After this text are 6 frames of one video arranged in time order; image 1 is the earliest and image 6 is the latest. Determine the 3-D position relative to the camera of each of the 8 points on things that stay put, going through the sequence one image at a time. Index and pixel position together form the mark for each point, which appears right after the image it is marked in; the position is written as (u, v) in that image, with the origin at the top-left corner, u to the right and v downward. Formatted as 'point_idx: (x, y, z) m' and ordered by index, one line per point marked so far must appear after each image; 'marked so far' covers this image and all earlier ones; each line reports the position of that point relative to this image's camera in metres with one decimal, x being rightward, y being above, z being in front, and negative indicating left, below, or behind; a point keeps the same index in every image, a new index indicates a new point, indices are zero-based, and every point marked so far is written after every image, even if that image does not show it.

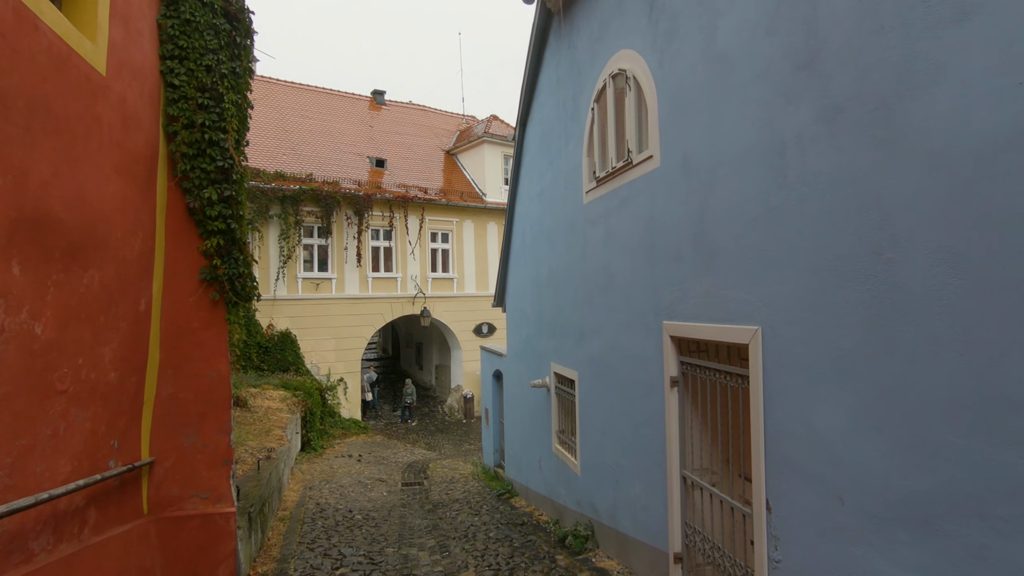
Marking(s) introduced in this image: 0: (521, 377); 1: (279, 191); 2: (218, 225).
0: (+0.1, -1.5, +9.7) m
1: (-7.7, +3.2, +19.4) m
2: (-2.6, +0.6, +5.3) m
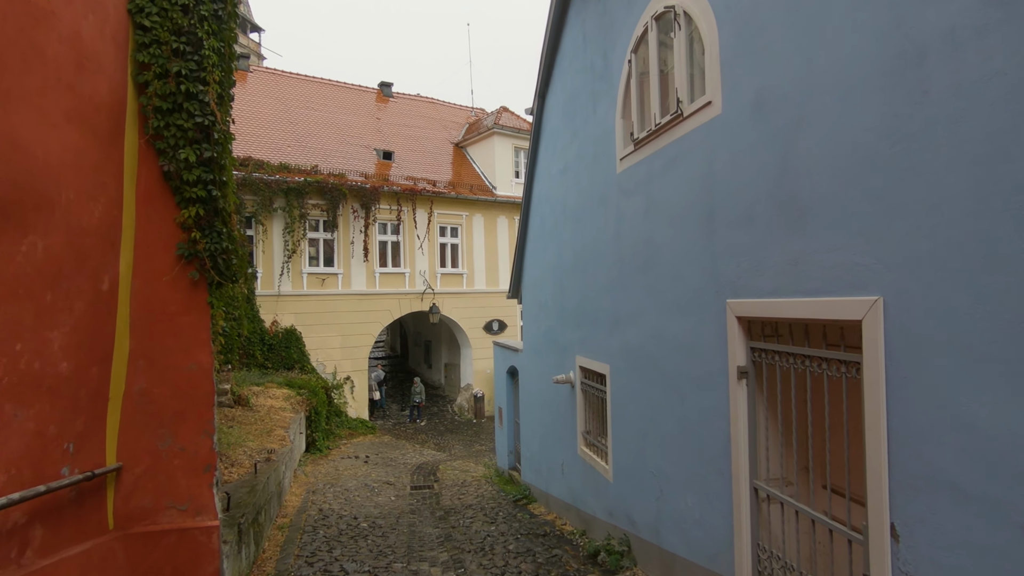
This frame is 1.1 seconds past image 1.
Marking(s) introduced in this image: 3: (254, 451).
0: (+0.4, -1.3, +8.9) m
1: (-7.3, +3.3, +18.8) m
2: (-2.4, +0.7, +4.5) m
3: (-4.4, -2.8, +10.0) m
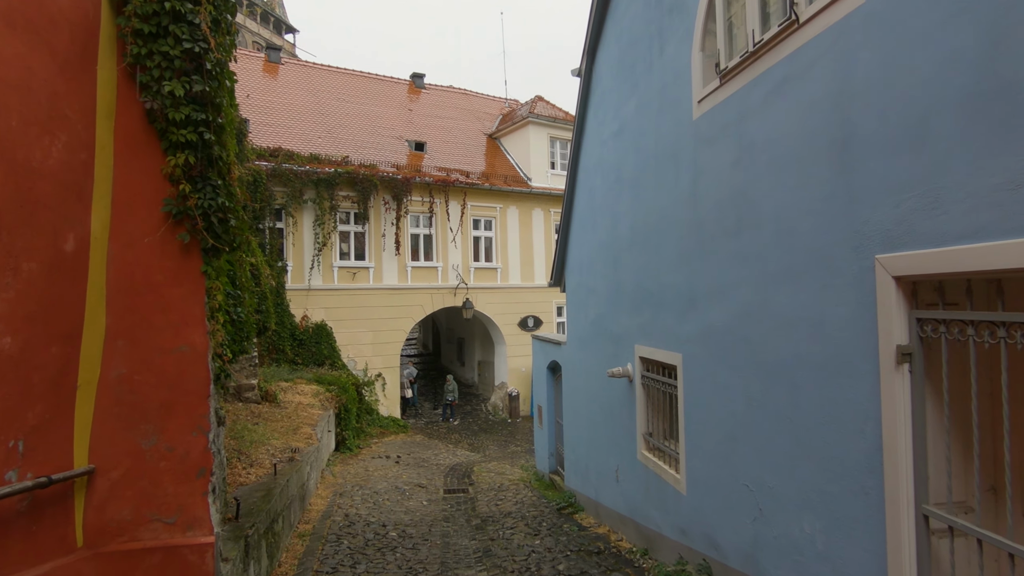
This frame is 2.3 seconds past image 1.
0: (+1.0, -1.1, +8.0) m
1: (-6.1, +3.5, +18.2) m
2: (-2.1, +1.0, +3.7) m
3: (-3.7, -2.6, +9.3) m
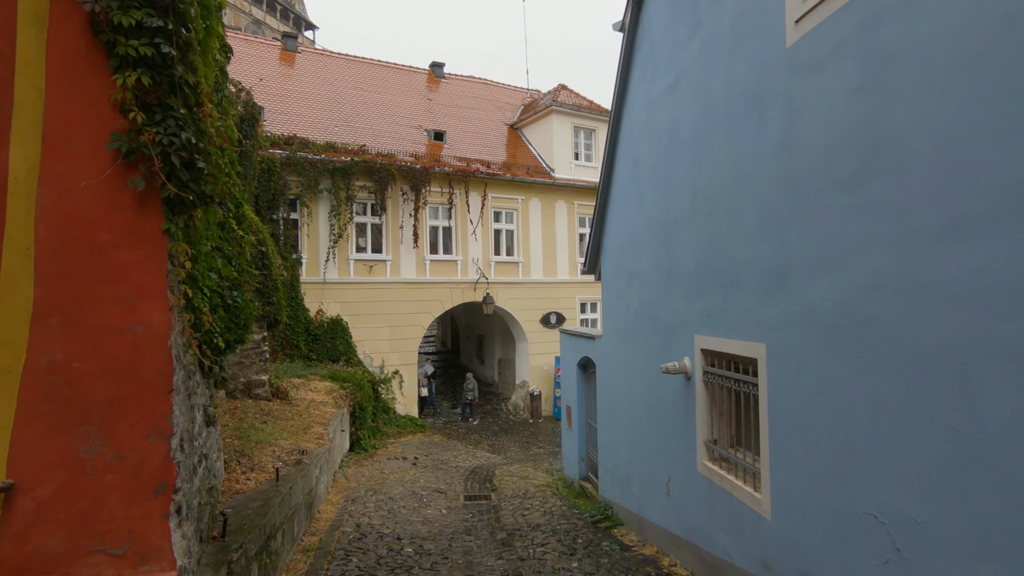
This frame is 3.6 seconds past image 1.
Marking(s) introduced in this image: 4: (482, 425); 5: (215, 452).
0: (+1.4, -0.9, +7.0) m
1: (-5.4, +3.7, +17.4) m
2: (-1.8, +1.2, +2.9) m
3: (-3.3, -2.4, +8.4) m
4: (-1.0, -4.5, +19.2) m
5: (-2.9, -1.6, +5.7) m
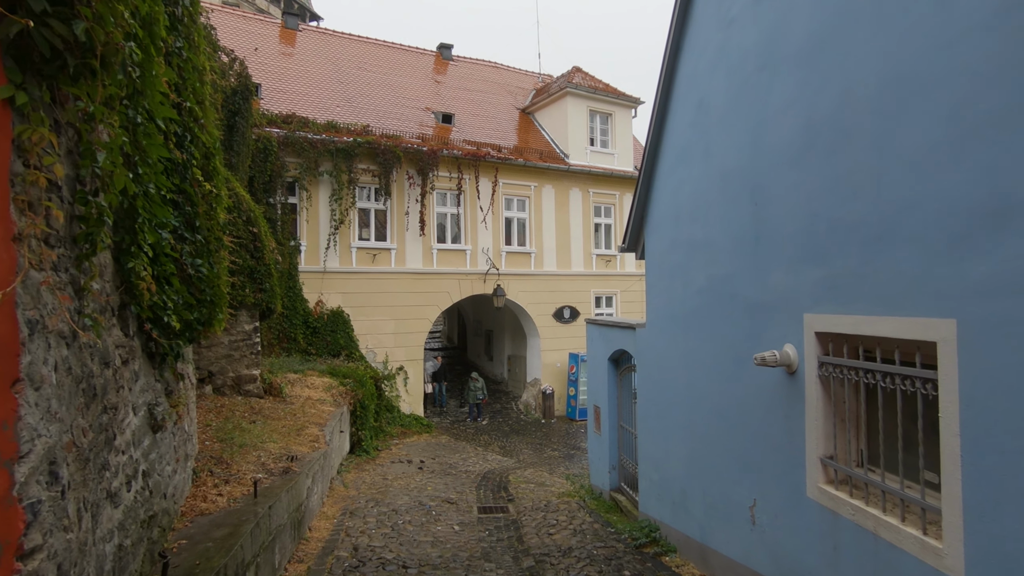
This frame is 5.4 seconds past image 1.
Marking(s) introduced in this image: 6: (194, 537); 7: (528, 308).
0: (+1.7, -0.7, +5.7) m
1: (-5.0, +4.1, +16.2) m
2: (-1.5, +1.4, +1.6) m
3: (-3.0, -2.1, +7.2) m
4: (-0.6, -4.2, +17.9) m
5: (-2.6, -1.3, +4.5) m
6: (-2.2, -1.7, +4.2) m
7: (+0.6, -0.6, +19.4) m
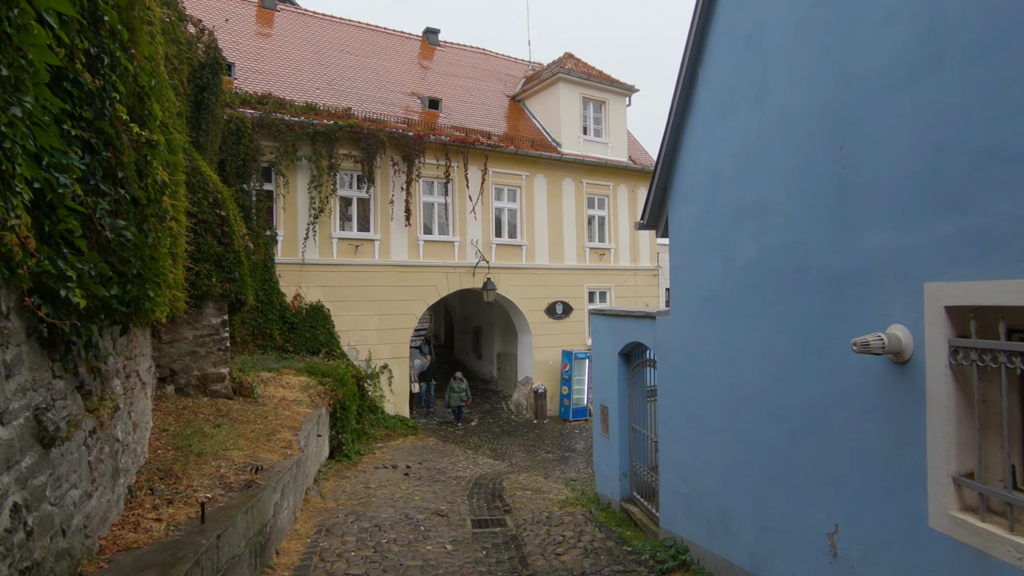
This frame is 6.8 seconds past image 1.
0: (+1.8, -0.5, +4.7) m
1: (-5.2, +4.3, +15.0) m
2: (-1.3, +1.6, +0.5) m
3: (-2.9, -1.9, +6.1) m
4: (-0.8, -4.0, +16.9) m
5: (-2.5, -1.1, +3.4) m
6: (-2.1, -1.5, +3.1) m
7: (+0.3, -0.4, +18.4) m
